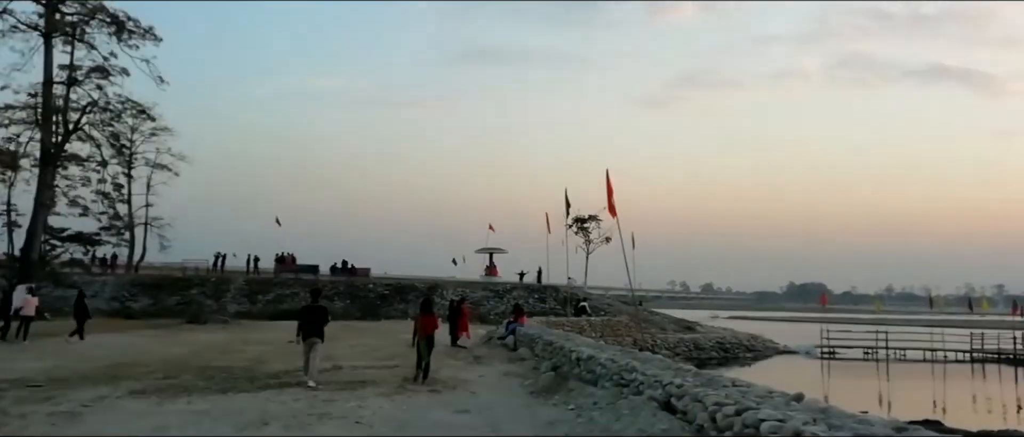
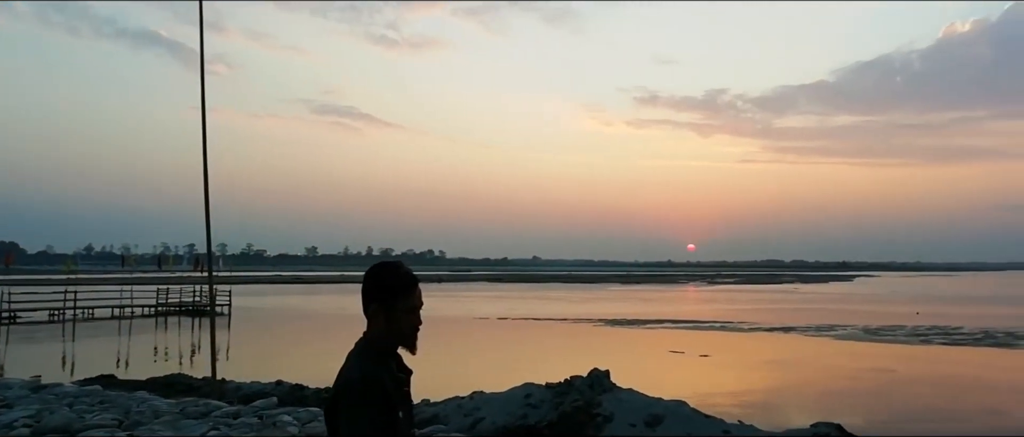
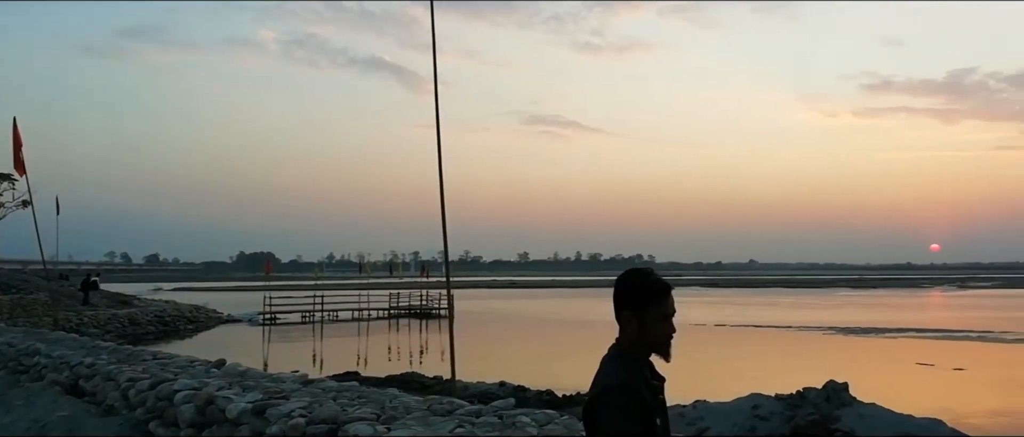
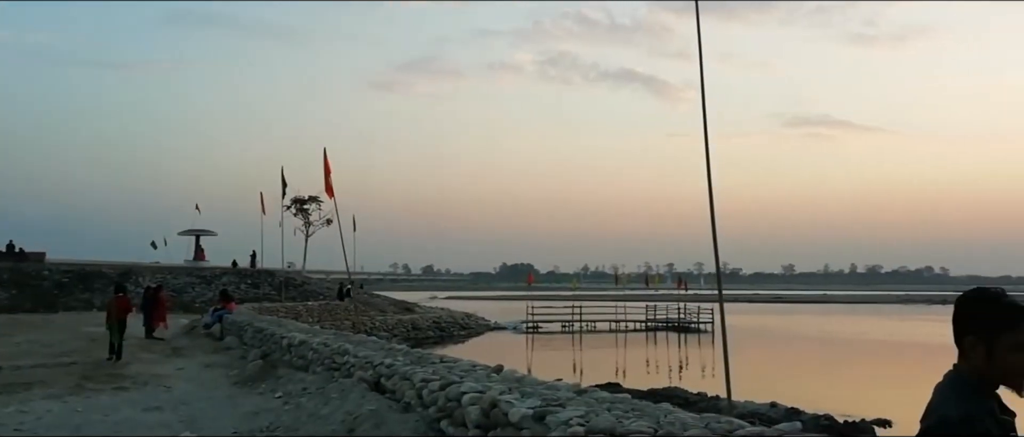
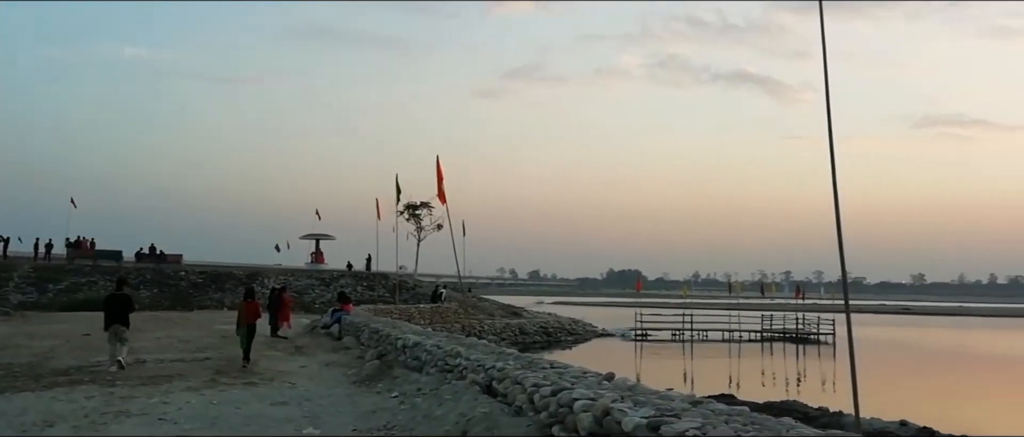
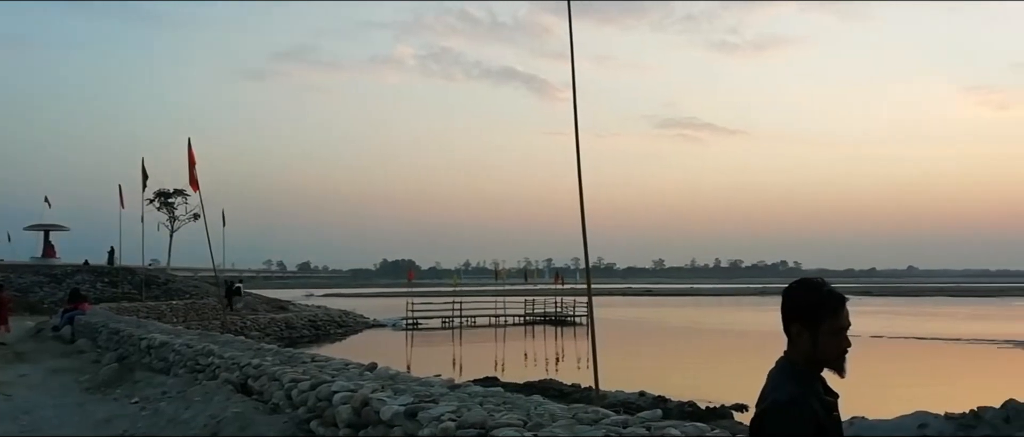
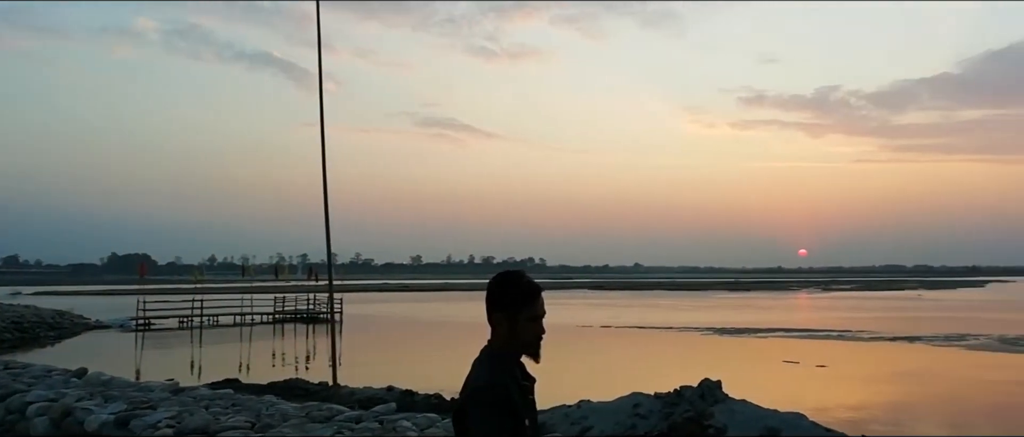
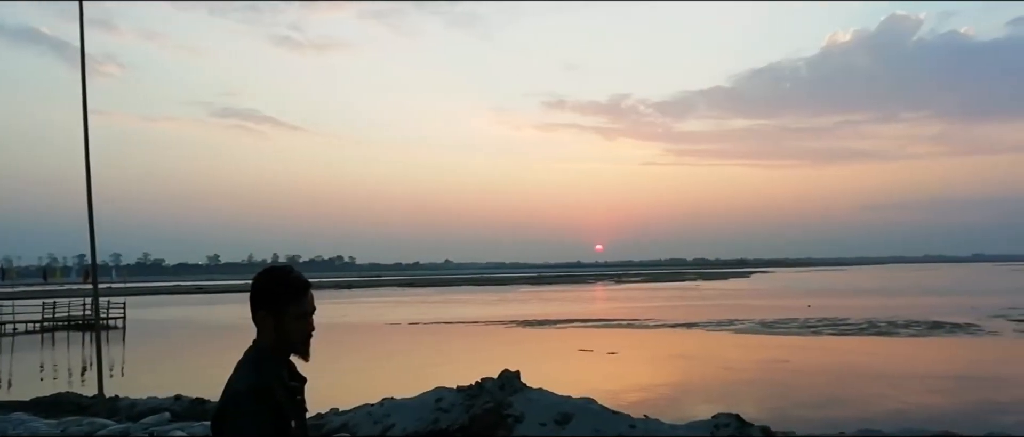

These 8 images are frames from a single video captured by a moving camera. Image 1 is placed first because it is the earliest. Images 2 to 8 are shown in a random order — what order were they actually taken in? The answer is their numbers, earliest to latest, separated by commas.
5, 4, 6, 3, 7, 2, 8
